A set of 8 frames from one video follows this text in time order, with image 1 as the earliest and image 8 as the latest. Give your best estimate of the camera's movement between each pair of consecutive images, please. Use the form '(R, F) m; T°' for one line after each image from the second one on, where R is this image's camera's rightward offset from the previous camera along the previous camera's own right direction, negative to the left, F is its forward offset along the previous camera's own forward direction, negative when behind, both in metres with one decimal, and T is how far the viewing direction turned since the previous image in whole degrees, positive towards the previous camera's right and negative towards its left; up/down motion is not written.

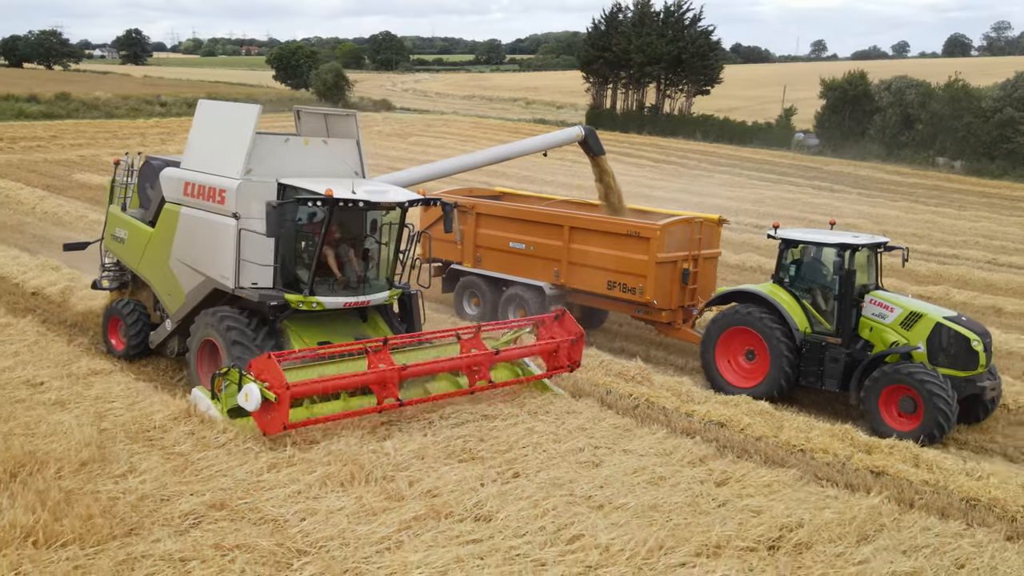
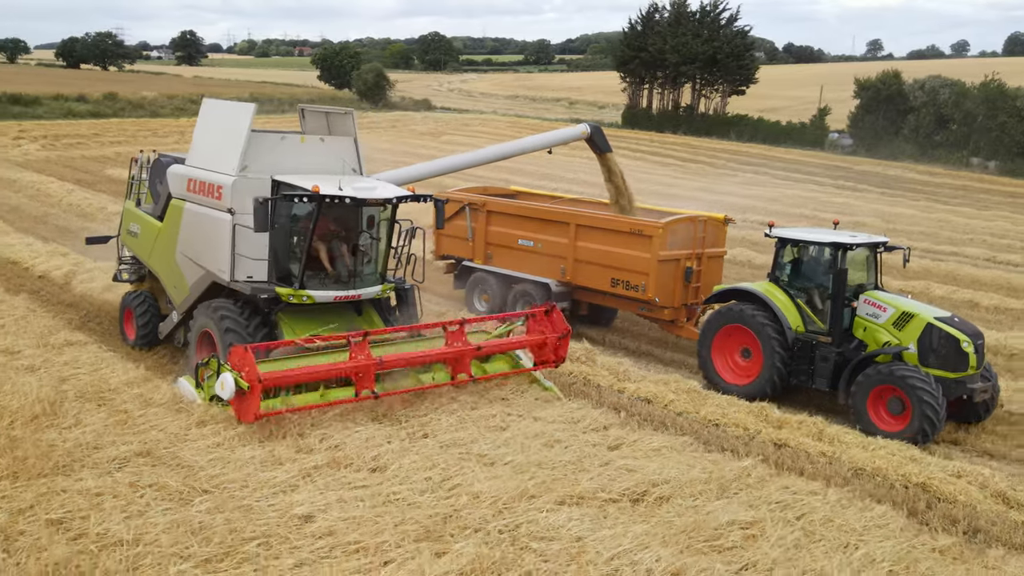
(+0.8, -0.5) m; -3°
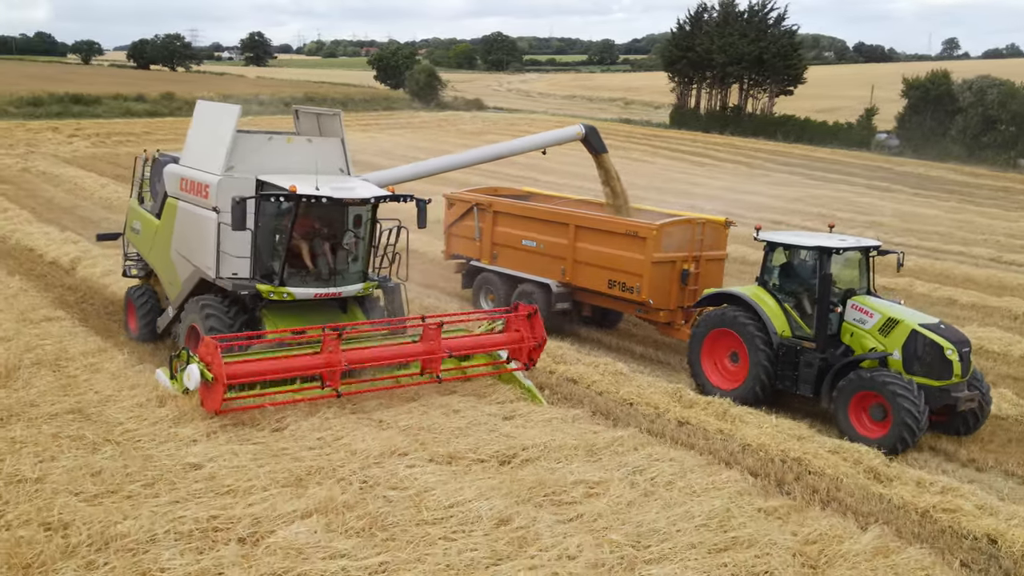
(+1.0, -0.5) m; -4°
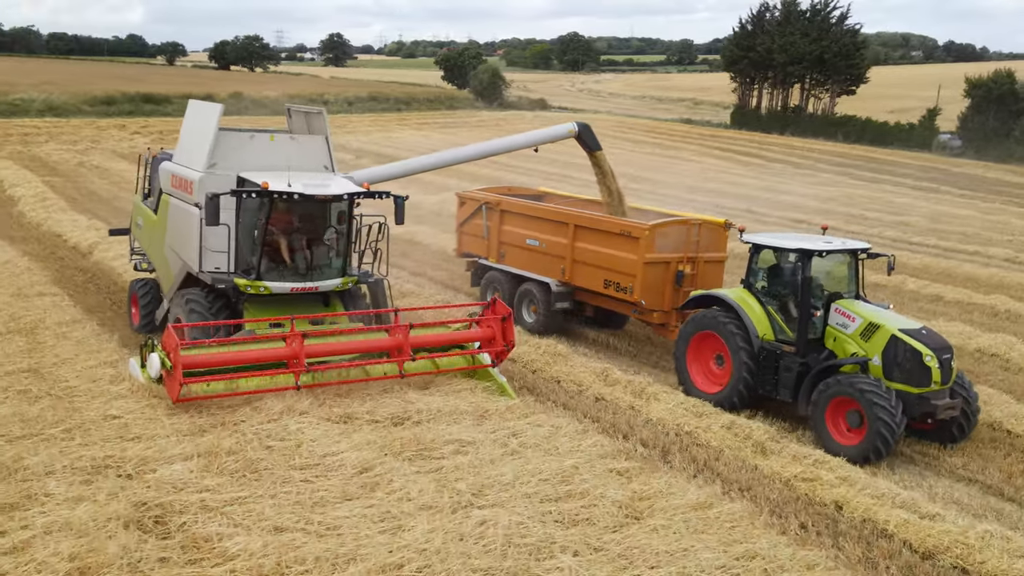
(+1.1, -0.5) m; -4°
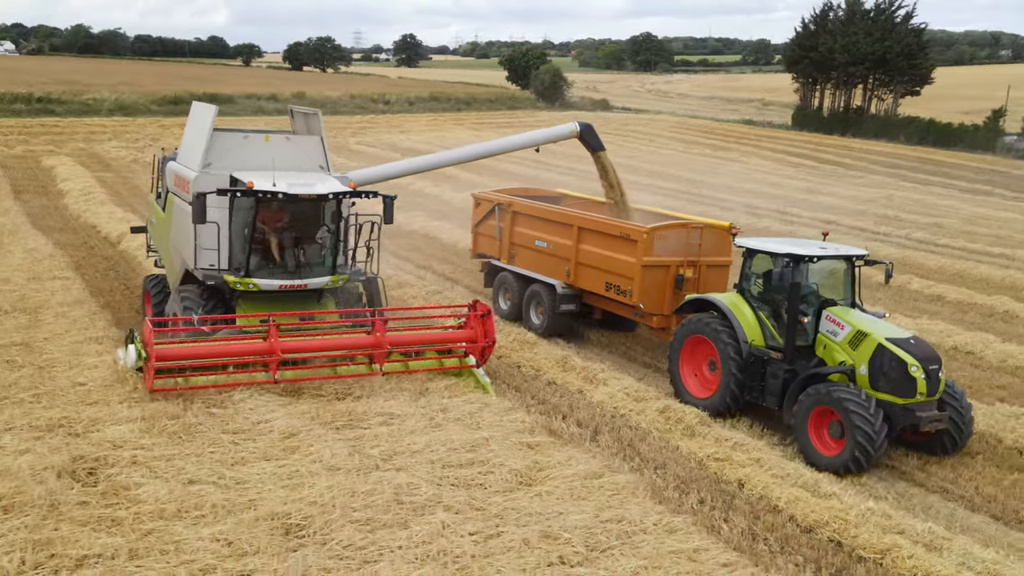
(+0.9, -0.4) m; -4°
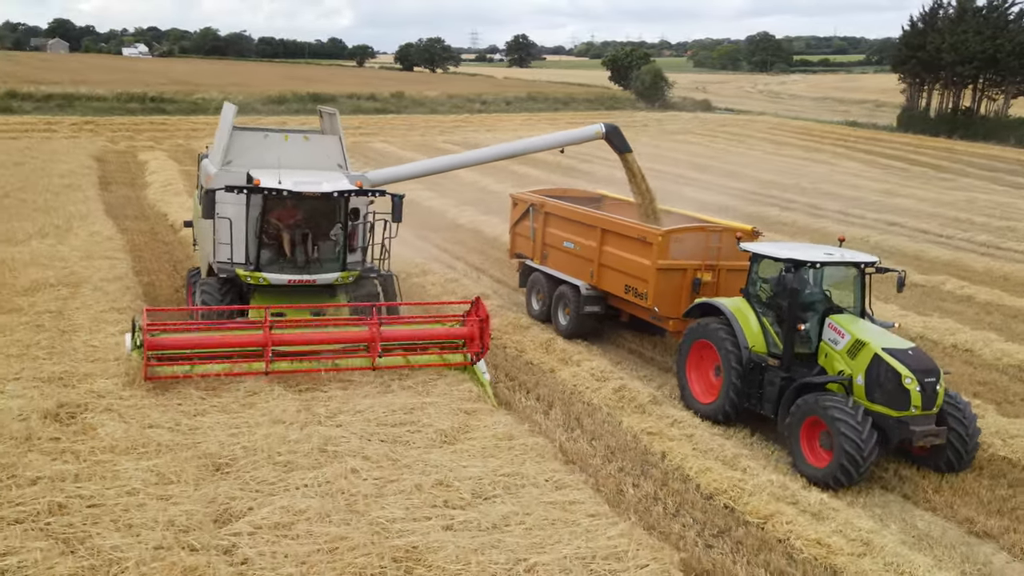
(+1.1, -0.5) m; -6°
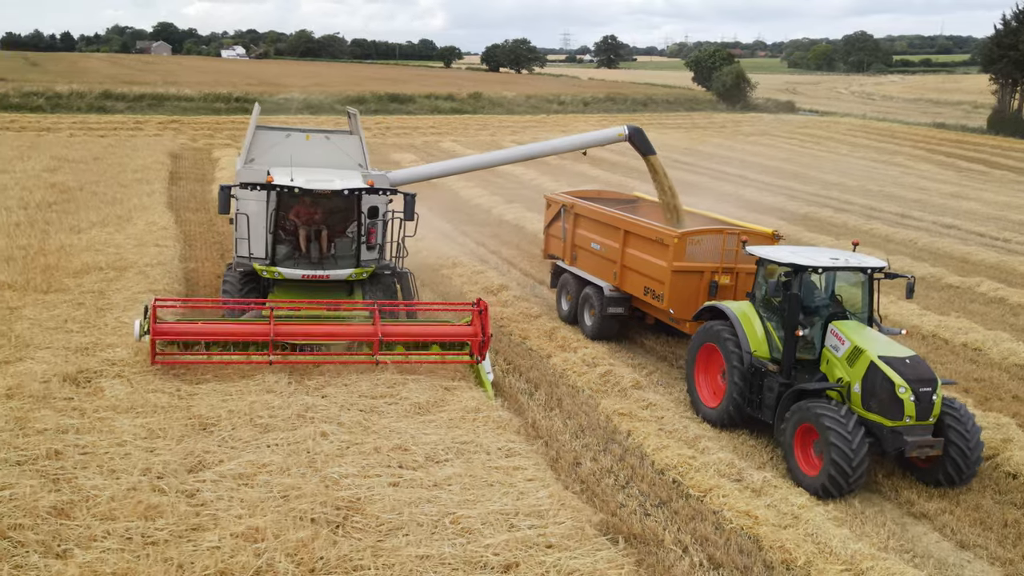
(+0.8, -0.4) m; -5°
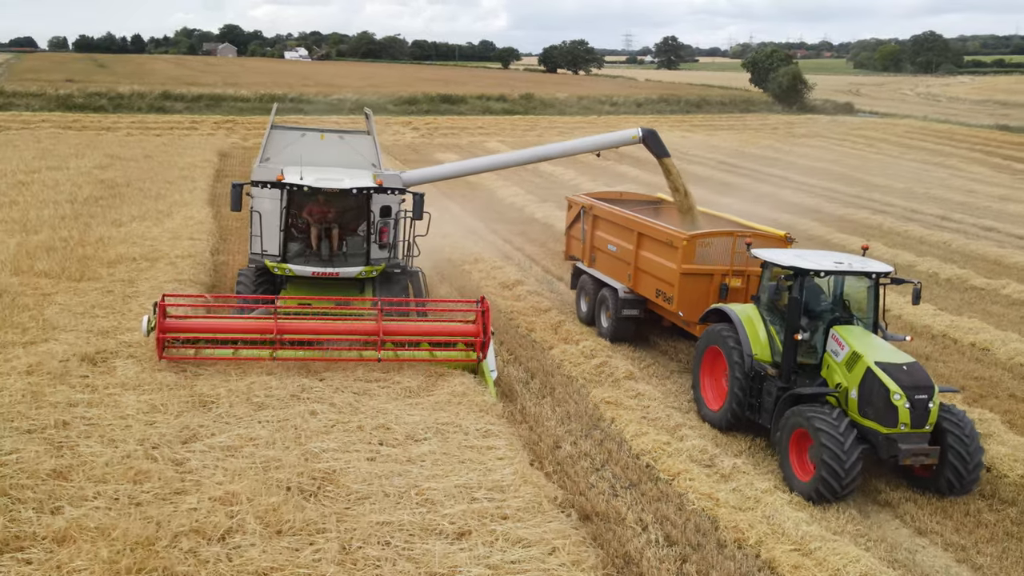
(+0.5, -0.3) m; -3°
